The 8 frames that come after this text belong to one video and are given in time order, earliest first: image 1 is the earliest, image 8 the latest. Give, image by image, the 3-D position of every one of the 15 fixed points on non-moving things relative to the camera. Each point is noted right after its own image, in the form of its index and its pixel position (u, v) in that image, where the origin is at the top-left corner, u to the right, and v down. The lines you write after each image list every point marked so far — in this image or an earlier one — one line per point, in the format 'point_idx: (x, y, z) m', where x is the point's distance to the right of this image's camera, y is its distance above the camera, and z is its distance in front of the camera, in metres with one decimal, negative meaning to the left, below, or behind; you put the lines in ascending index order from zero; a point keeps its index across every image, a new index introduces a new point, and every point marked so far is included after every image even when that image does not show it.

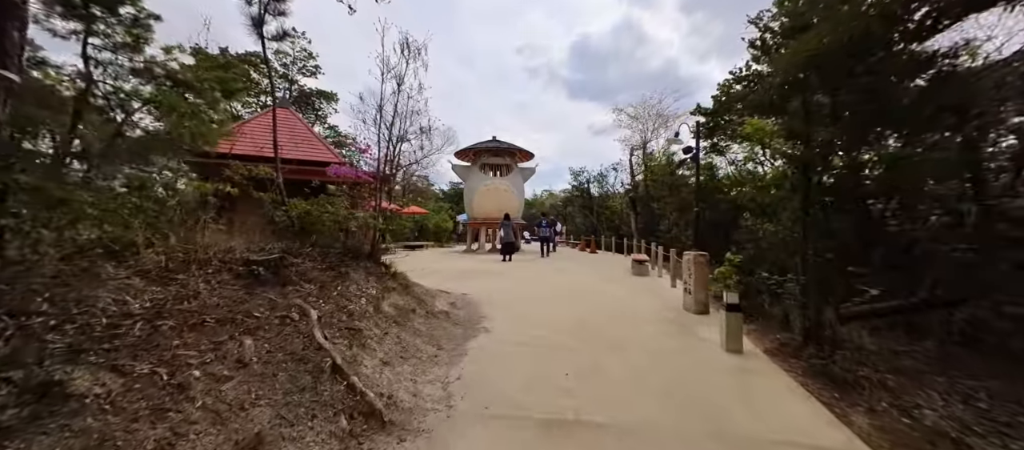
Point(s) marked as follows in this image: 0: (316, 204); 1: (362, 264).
0: (-2.4, +0.3, +4.4) m
1: (-1.9, -0.5, +4.4) m
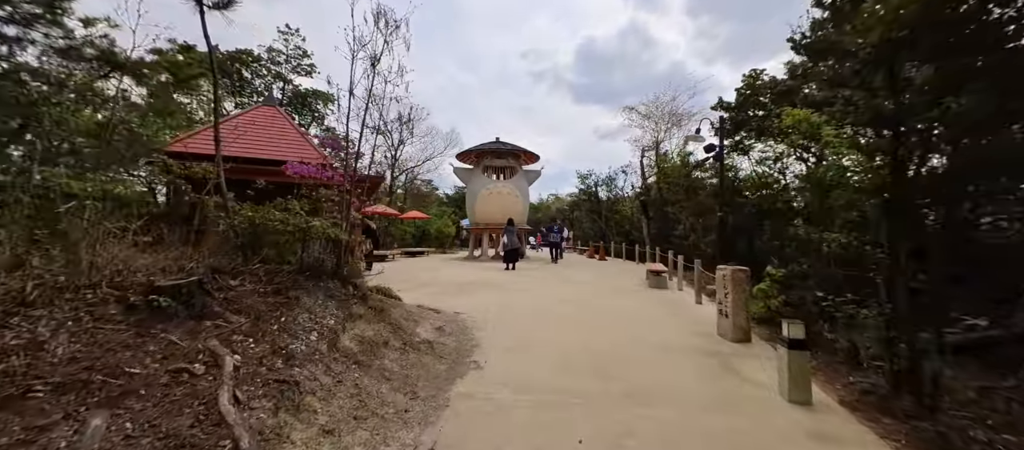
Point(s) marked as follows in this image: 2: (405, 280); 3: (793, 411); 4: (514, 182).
0: (-2.4, +0.1, +3.6) m
1: (-1.9, -0.6, +3.6) m
2: (-2.9, -1.5, +9.9) m
3: (+2.2, -1.5, +2.8) m
4: (+0.1, +2.1, +17.0) m
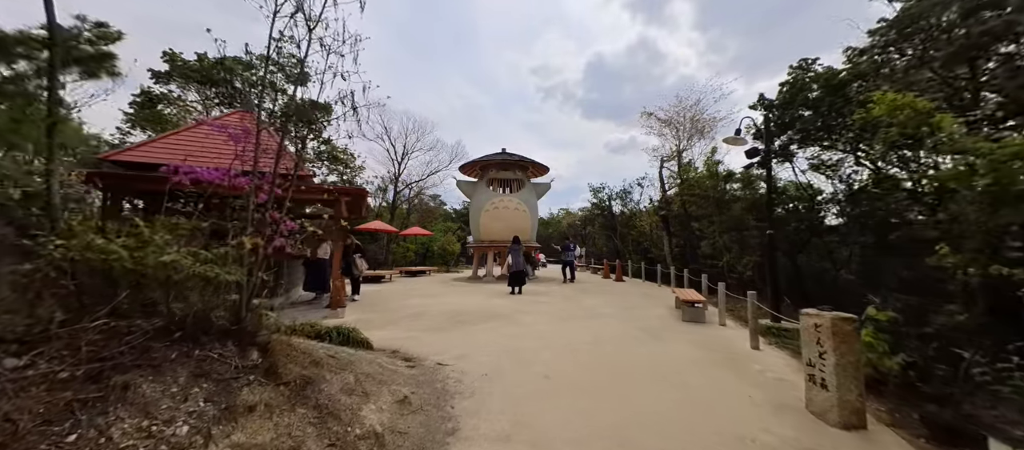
0: (-2.5, -0.1, +2.3) m
1: (-1.9, -0.8, +2.3) m
2: (-2.7, -2.0, +8.5) m
3: (+2.1, -1.6, +1.4) m
4: (+0.4, +1.3, +15.8) m
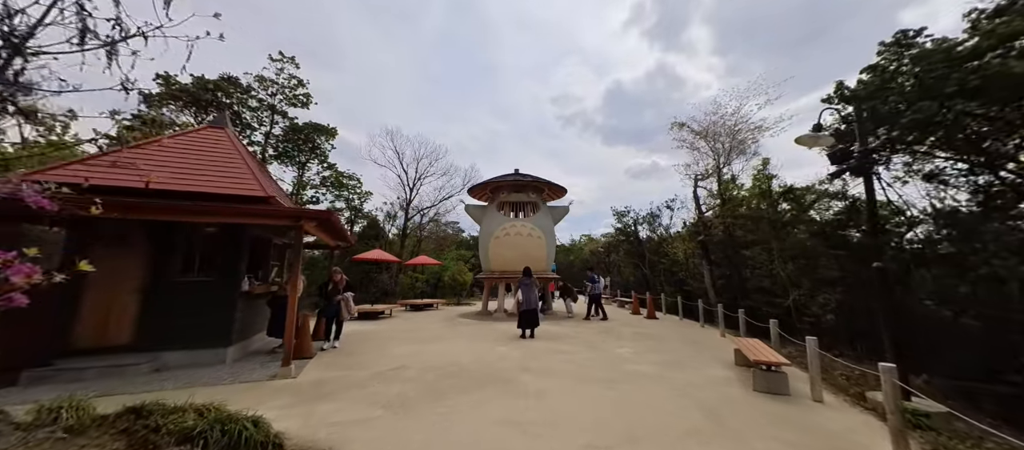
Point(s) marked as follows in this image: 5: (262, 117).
0: (-2.7, -0.2, +0.8) m
1: (-2.2, -0.9, +0.6) m
2: (-2.6, -2.6, +6.8) m
3: (+1.8, -1.6, -0.5) m
4: (+1.0, +0.2, +14.1) m
5: (-9.2, +4.0, +13.4) m
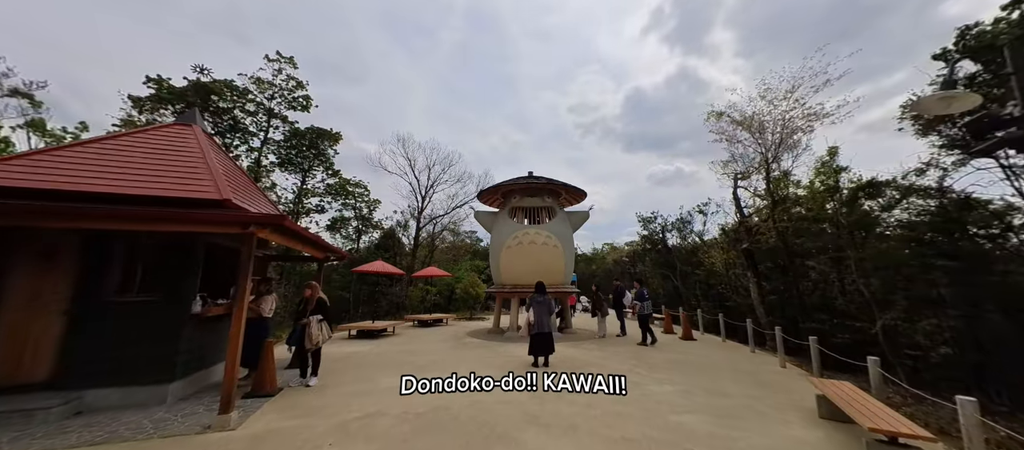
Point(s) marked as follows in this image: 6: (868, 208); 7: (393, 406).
0: (-3.0, -0.1, -0.5) m
1: (-2.5, -0.9, -0.6) m
2: (-2.5, -2.7, +5.5) m
3: (+1.4, -1.5, -2.1) m
4: (+1.4, 0.0, +12.6) m
5: (-8.8, +3.6, +12.6) m
6: (+7.6, +0.4, +7.7) m
7: (-1.8, -2.6, +5.4) m
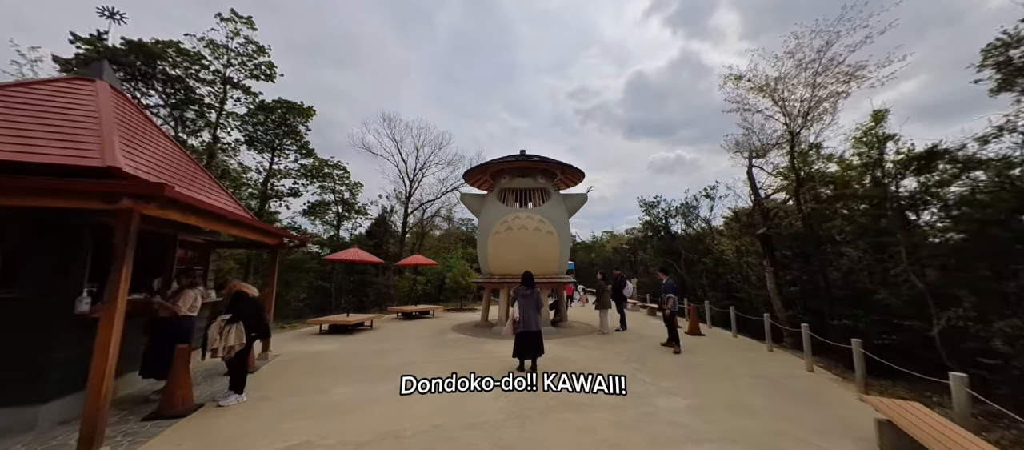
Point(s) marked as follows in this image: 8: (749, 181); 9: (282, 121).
0: (-3.3, 0.0, -1.7) m
1: (-2.8, -0.8, -1.9) m
2: (-2.9, -2.4, +4.3) m
3: (+1.1, -1.5, -3.3) m
4: (+1.1, +0.5, +11.4) m
5: (-9.1, +4.1, +11.2) m
6: (+7.3, +0.7, +6.5) m
7: (-2.1, -2.4, +4.2) m
8: (+7.5, +1.4, +11.5) m
9: (-8.4, +3.8, +13.3) m
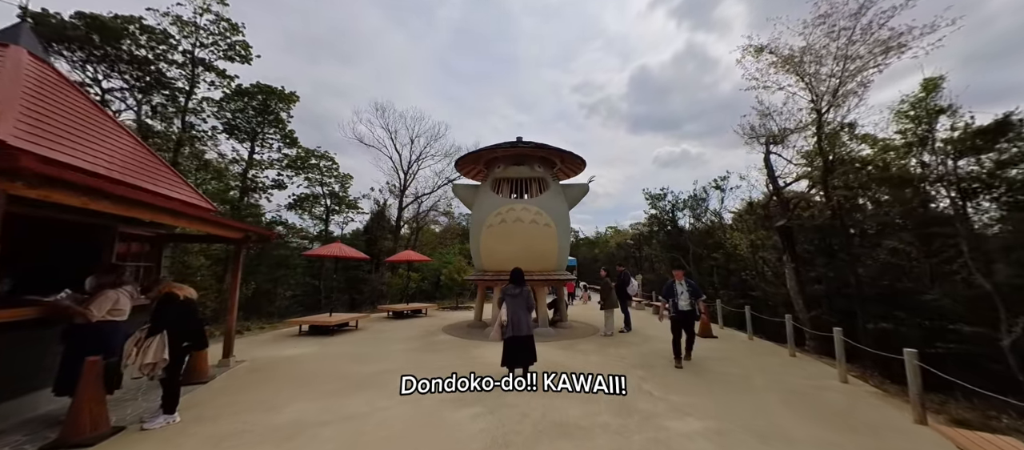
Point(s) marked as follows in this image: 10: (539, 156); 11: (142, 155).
0: (-3.6, 0.0, -2.6) m
1: (-3.1, -0.7, -2.7) m
2: (-3.1, -2.3, +3.5) m
3: (+0.8, -1.4, -4.2) m
4: (+0.9, +0.7, +10.5) m
5: (-9.3, +4.3, +10.4) m
6: (+7.1, +0.9, +5.5) m
7: (-2.3, -2.2, +3.4) m
8: (+7.4, +1.6, +10.5) m
9: (-8.5, +4.0, +12.4) m
10: (+0.8, +2.0, +10.7) m
11: (-7.2, +1.4, +7.1) m
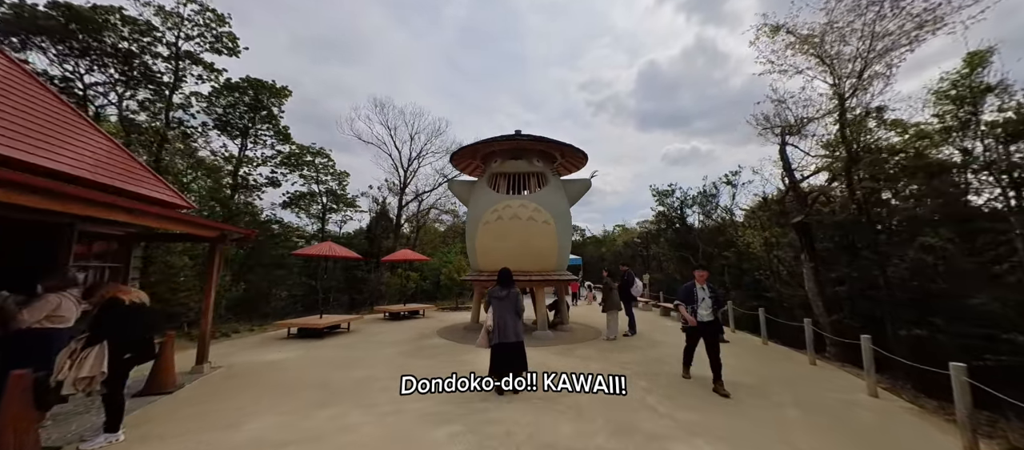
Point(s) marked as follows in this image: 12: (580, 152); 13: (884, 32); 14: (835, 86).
0: (-4.0, 0.0, -3.0) m
1: (-3.4, -0.7, -3.2) m
2: (-3.3, -2.2, +3.1) m
3: (+0.4, -1.4, -4.7) m
4: (+0.9, +0.8, +9.9) m
5: (-9.4, +4.4, +10.0) m
6: (+6.9, +1.0, +4.8) m
7: (-2.5, -2.2, +2.9) m
8: (+7.3, +1.7, +9.8) m
9: (-8.6, +4.1, +12.1) m
10: (+0.7, +2.1, +10.2) m
11: (-7.4, +1.4, +6.7) m
12: (+2.0, +2.1, +10.6) m
13: (+6.8, +3.5, +6.7) m
14: (+6.5, +2.8, +7.3) m
